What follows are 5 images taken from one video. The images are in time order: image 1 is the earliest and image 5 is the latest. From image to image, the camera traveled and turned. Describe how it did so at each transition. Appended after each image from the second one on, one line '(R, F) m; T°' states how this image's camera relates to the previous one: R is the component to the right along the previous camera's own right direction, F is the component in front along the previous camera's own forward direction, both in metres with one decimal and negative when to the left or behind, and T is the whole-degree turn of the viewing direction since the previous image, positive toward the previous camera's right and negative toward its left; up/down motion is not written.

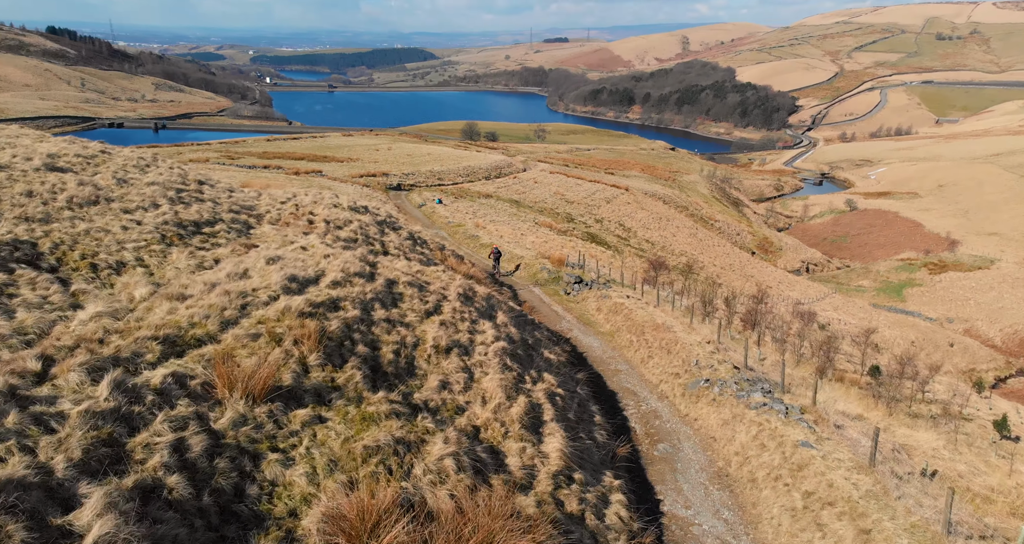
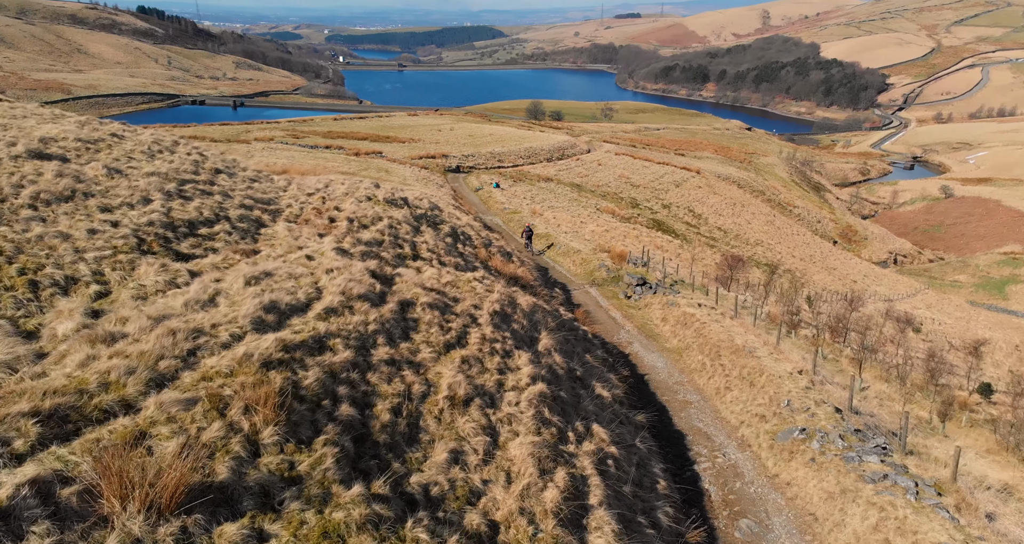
(+0.3, +2.8) m; -6°
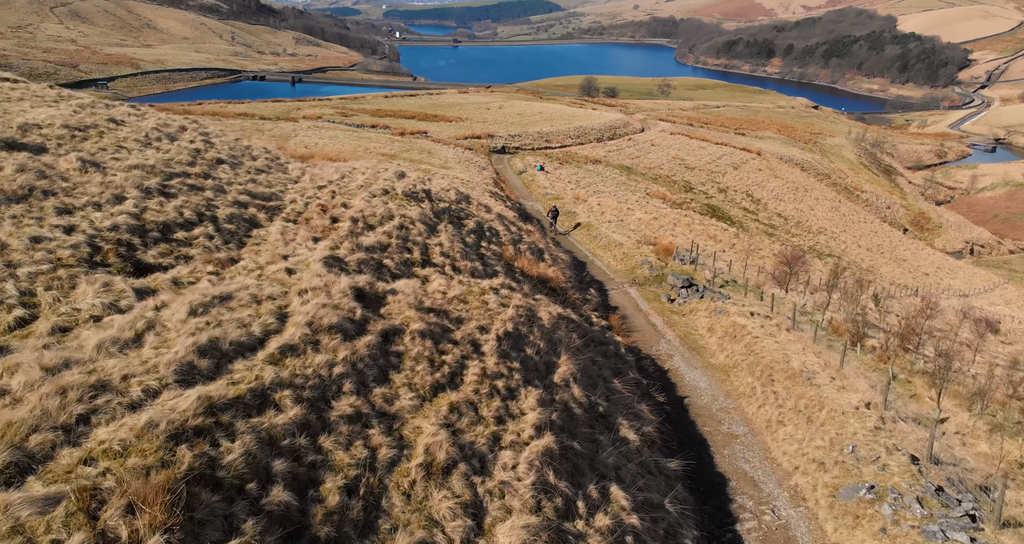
(+0.6, +1.9) m; -5°
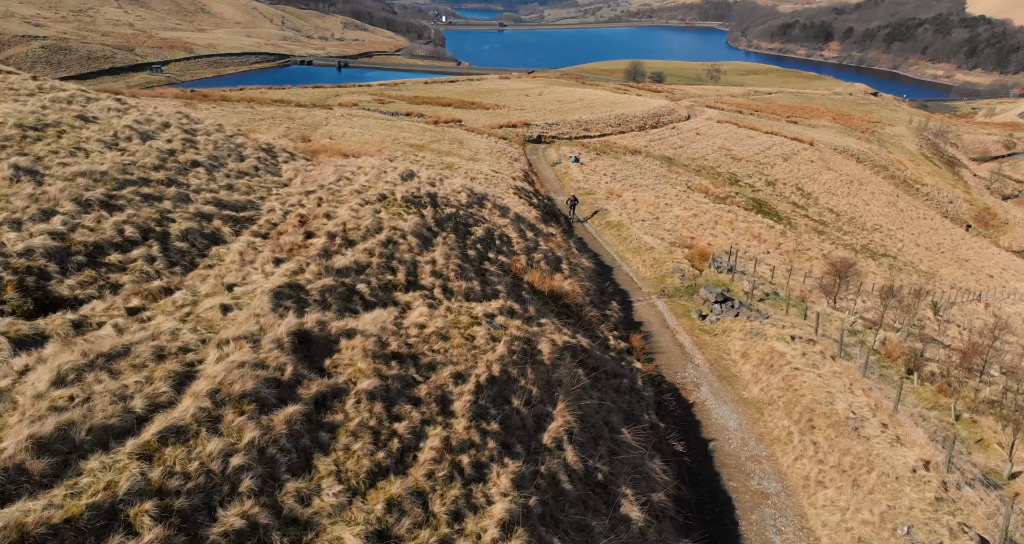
(+0.8, +1.9) m; -4°
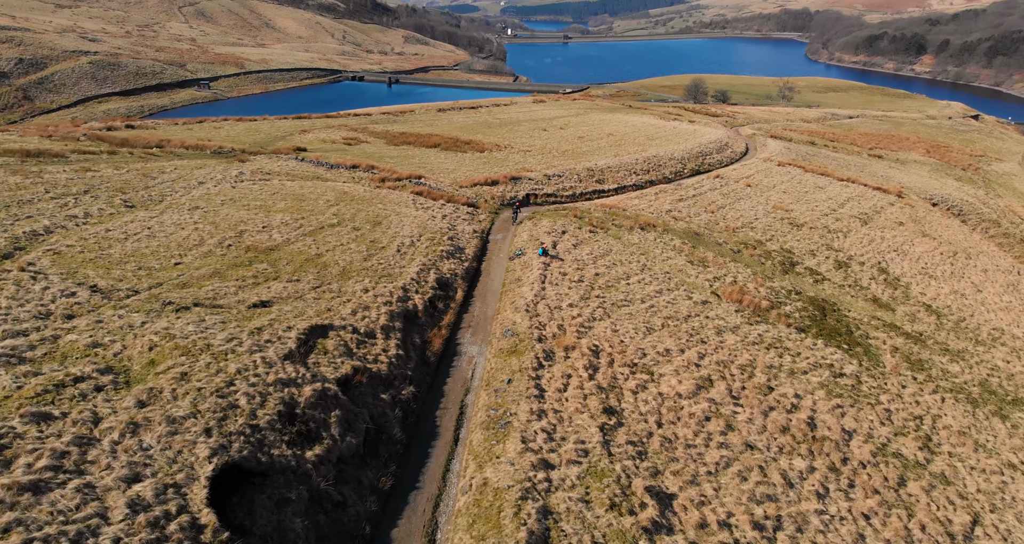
(+8.0, +20.2) m; -5°
